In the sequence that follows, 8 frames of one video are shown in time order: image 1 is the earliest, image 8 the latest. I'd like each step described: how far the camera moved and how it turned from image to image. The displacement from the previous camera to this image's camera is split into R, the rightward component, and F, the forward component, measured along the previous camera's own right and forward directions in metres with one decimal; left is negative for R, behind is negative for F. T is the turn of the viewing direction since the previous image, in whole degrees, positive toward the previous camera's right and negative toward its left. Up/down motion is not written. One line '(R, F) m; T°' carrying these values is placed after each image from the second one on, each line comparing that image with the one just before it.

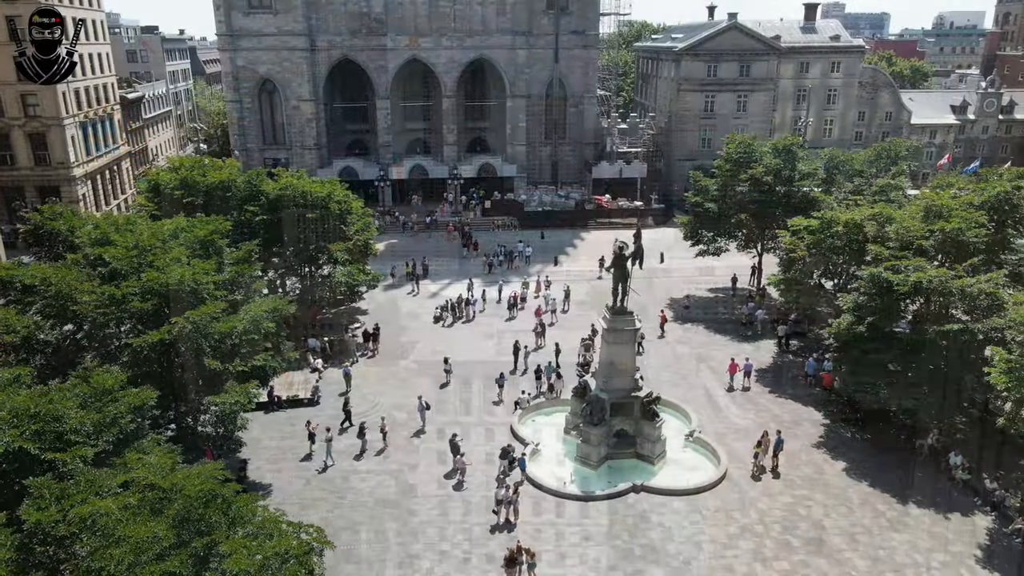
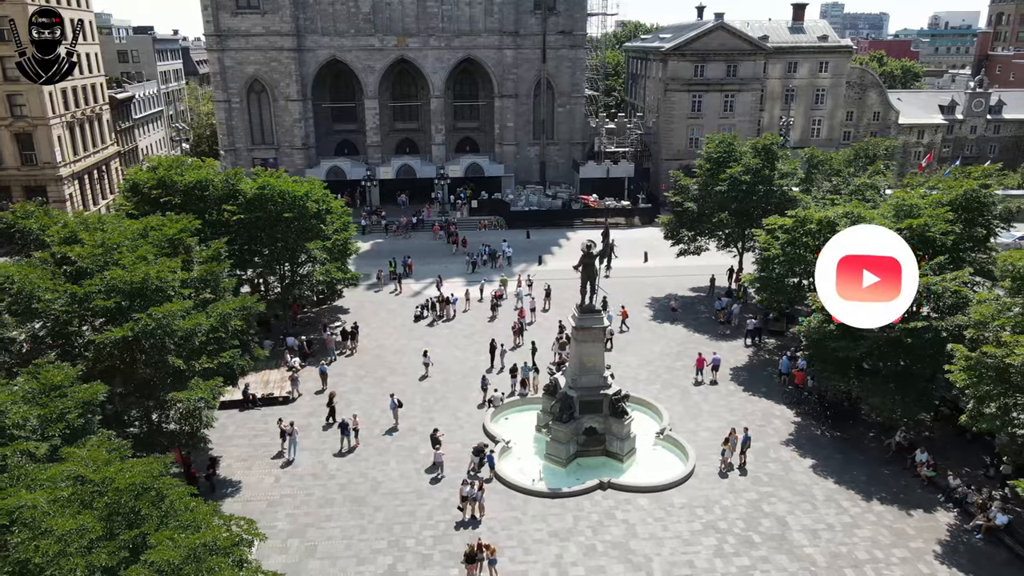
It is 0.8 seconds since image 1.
(+0.9, -0.2) m; 0°
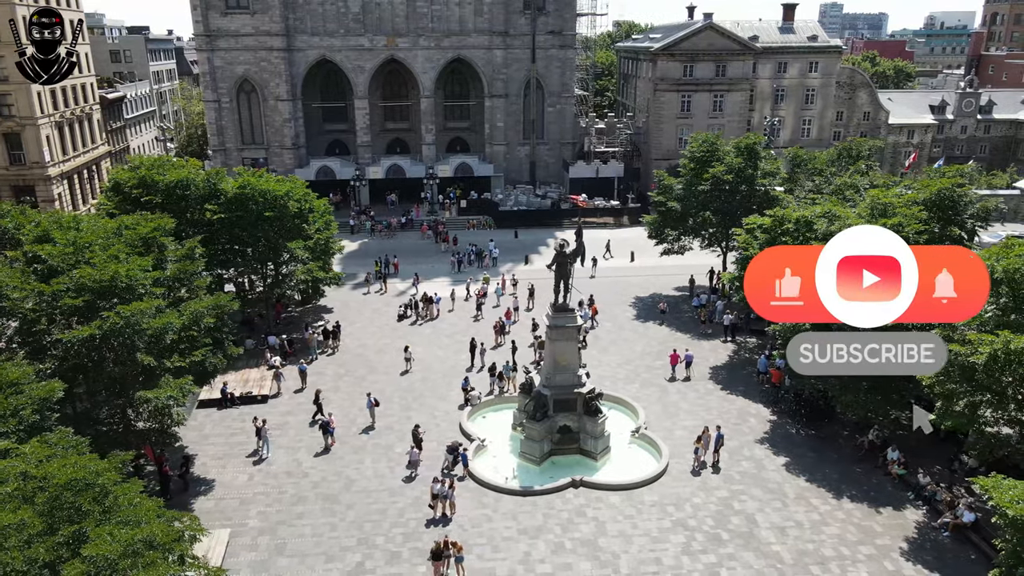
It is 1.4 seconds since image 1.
(+0.8, -0.1) m; 0°
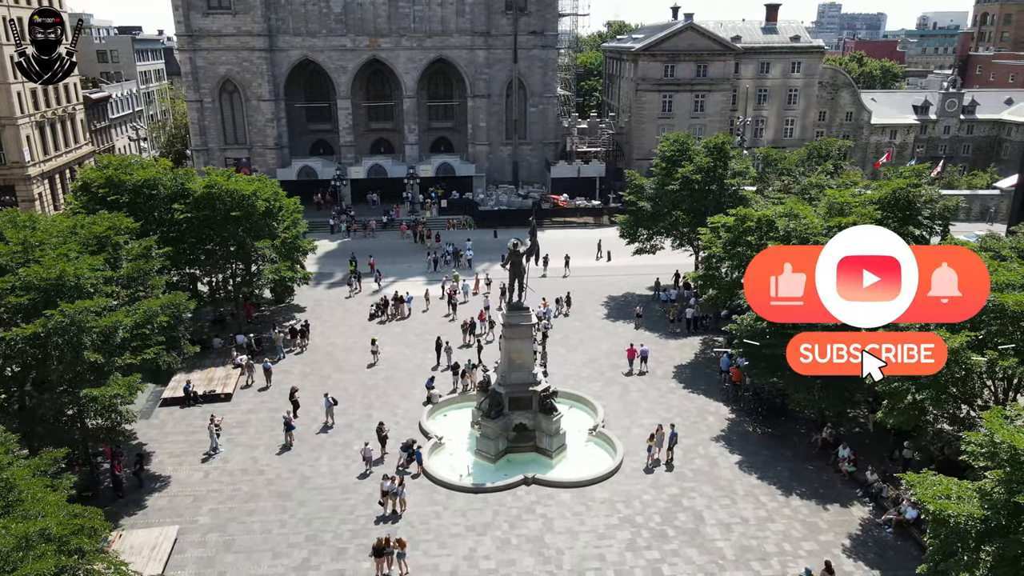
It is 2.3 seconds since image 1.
(+1.4, -0.2) m; 0°
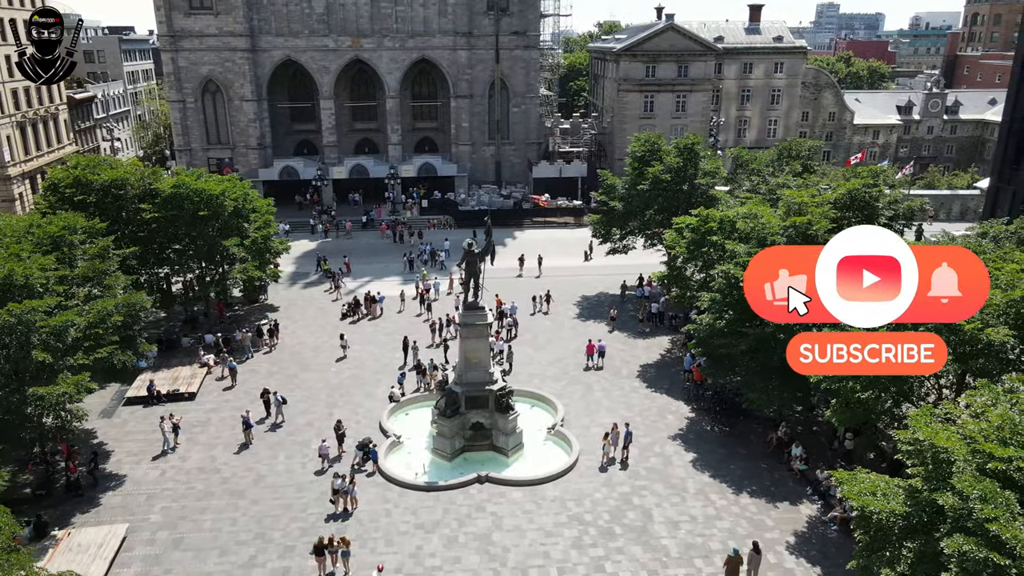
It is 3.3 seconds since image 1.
(+1.4, -0.2) m; 0°
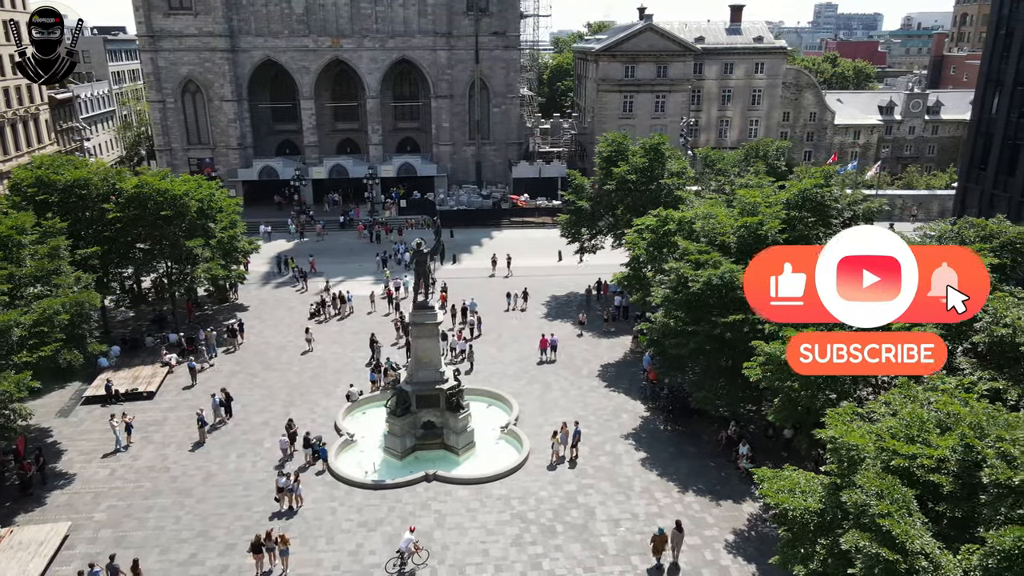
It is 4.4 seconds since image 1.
(+1.5, -0.2) m; 0°
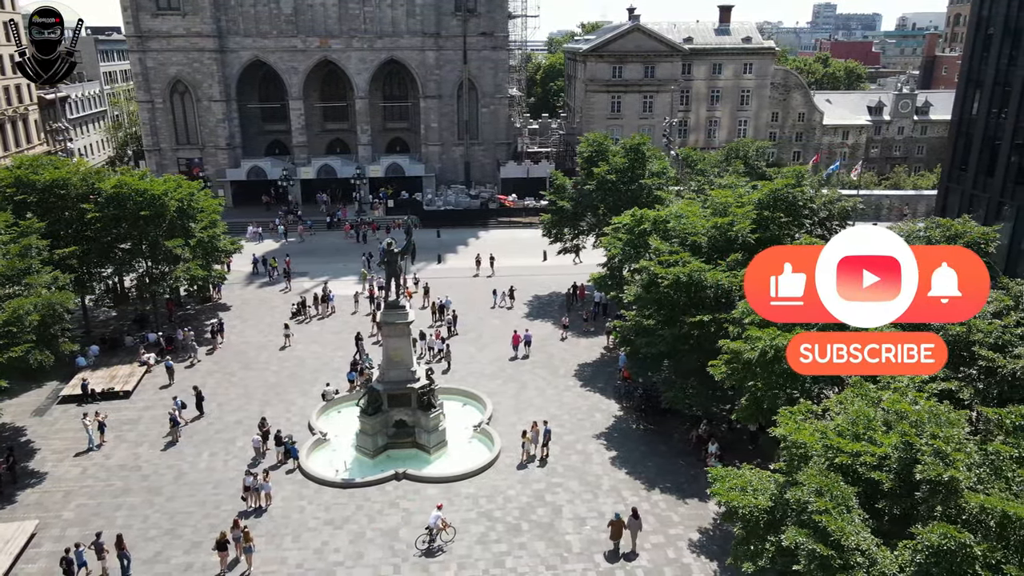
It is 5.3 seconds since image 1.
(+0.9, -0.1) m; 0°
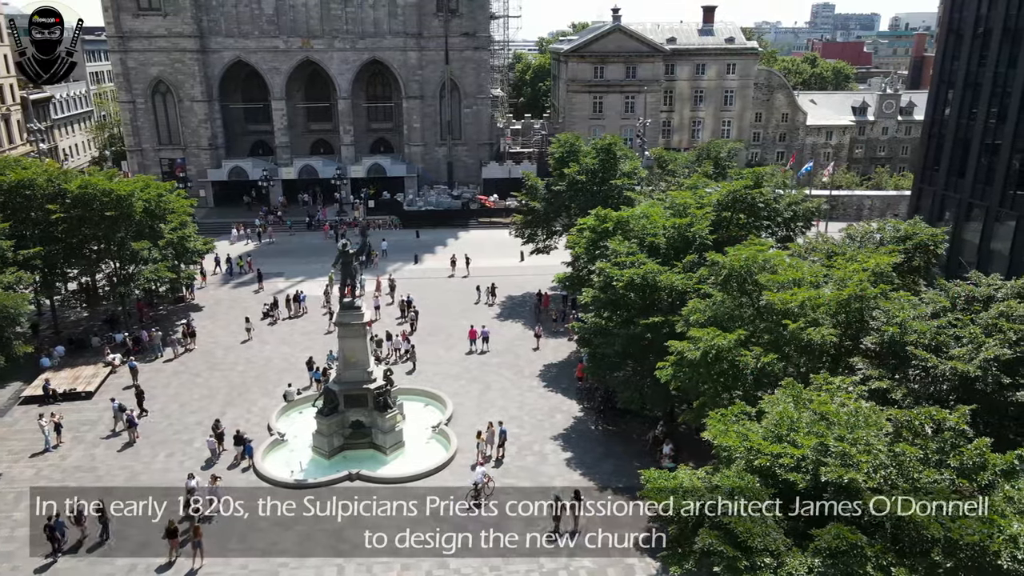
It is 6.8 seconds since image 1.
(+1.4, 0.0) m; 0°
